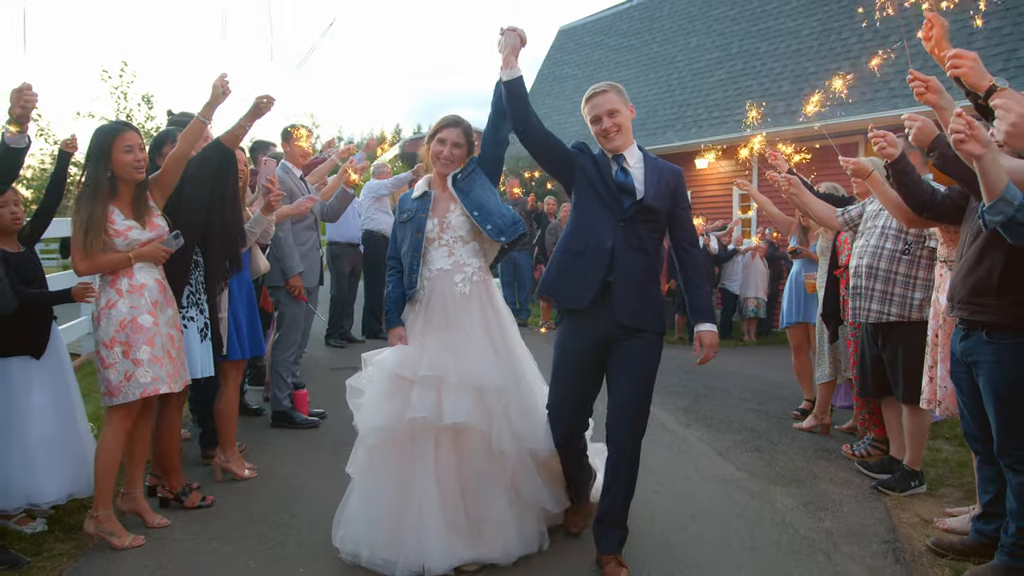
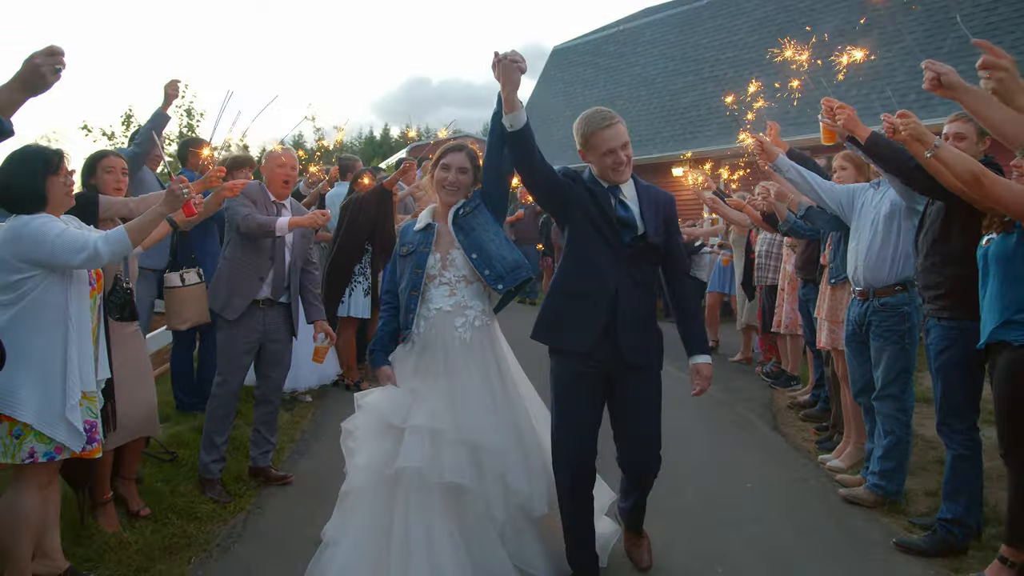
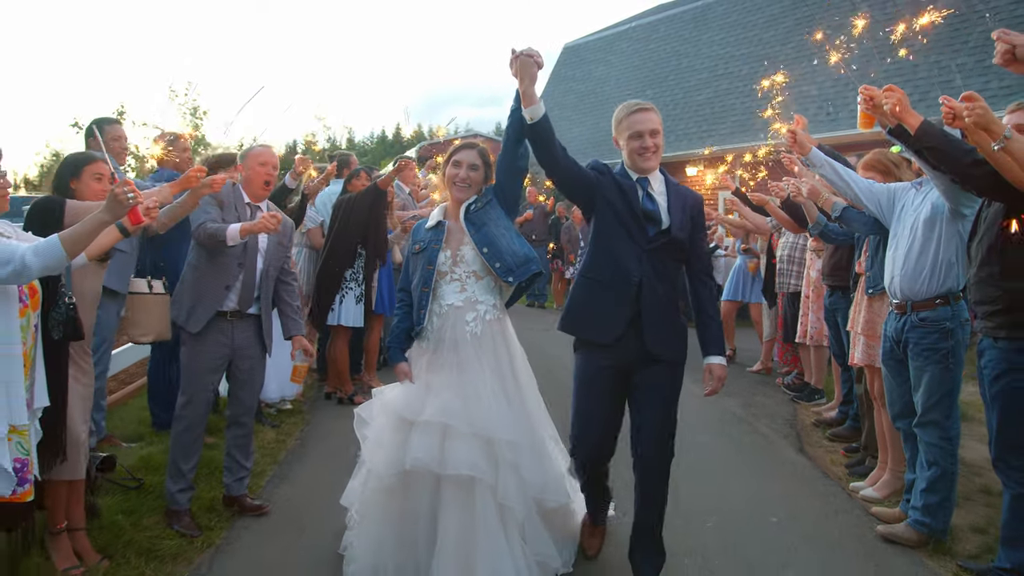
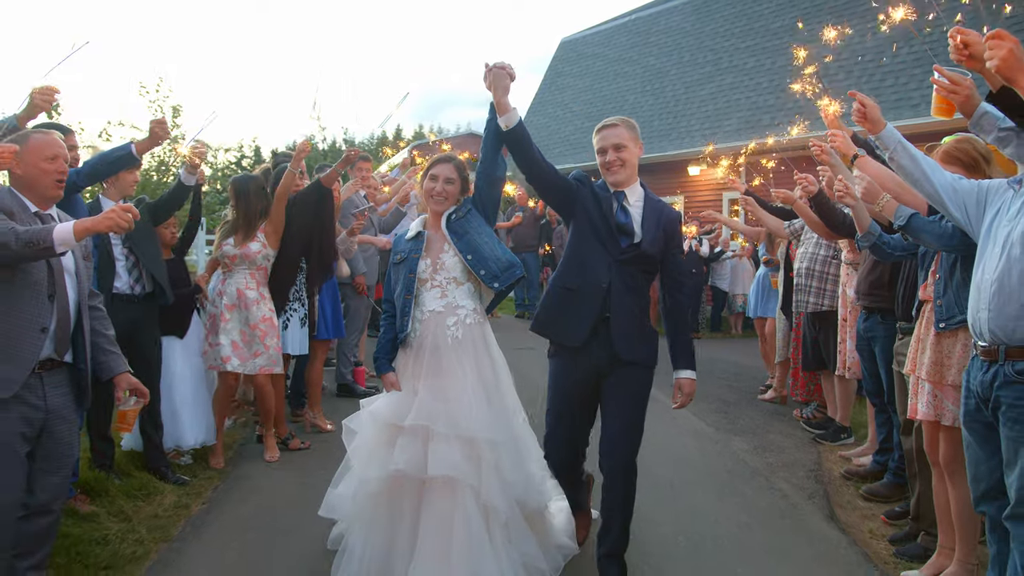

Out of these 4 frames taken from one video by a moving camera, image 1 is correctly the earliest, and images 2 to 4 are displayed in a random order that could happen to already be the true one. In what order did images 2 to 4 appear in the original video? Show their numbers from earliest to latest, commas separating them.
4, 3, 2
